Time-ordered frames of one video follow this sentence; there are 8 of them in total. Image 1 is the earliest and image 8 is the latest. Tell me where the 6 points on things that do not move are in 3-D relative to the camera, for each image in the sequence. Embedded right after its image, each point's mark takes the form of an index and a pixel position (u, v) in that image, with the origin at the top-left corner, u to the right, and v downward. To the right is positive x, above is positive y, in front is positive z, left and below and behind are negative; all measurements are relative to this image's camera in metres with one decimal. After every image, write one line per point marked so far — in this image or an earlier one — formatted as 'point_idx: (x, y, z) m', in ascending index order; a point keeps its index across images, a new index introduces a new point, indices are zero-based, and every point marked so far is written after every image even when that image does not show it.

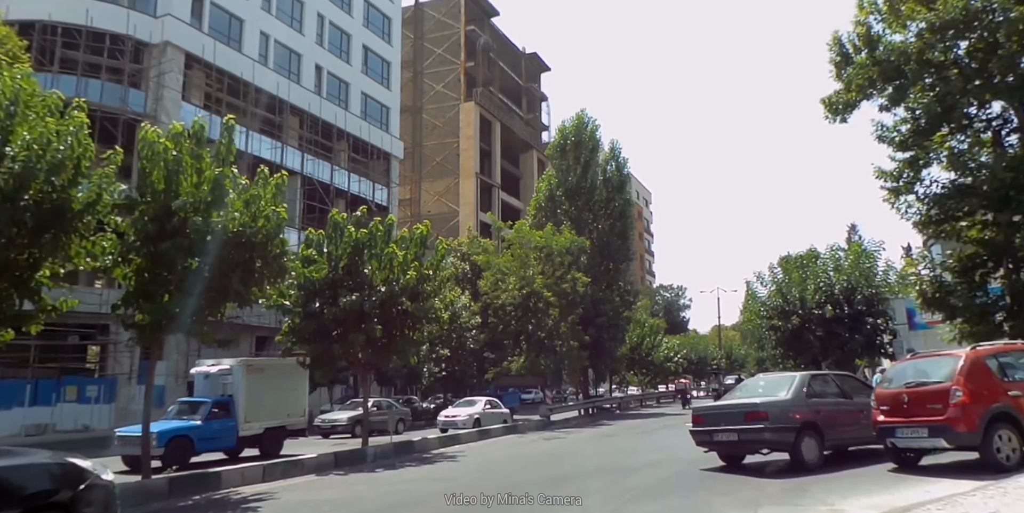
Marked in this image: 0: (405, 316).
0: (-2.8, -1.6, +18.5) m
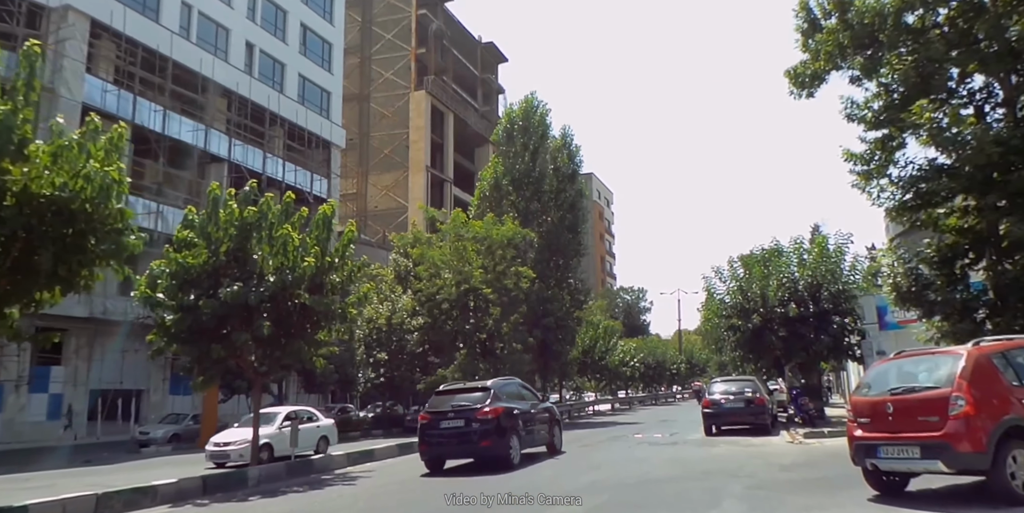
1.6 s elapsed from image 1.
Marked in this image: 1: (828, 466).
0: (-4.6, -1.3, +15.6) m
1: (+5.6, -3.8, +12.9) m
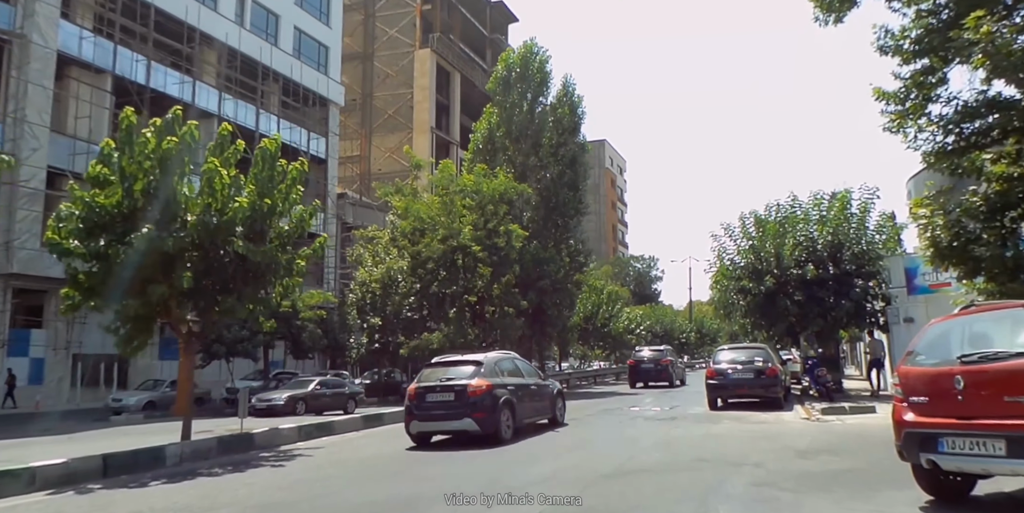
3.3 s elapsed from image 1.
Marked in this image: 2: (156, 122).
0: (-5.1, -0.2, +13.6) m
1: (+5.0, -2.9, +10.7) m
2: (-6.6, +2.5, +13.5) m
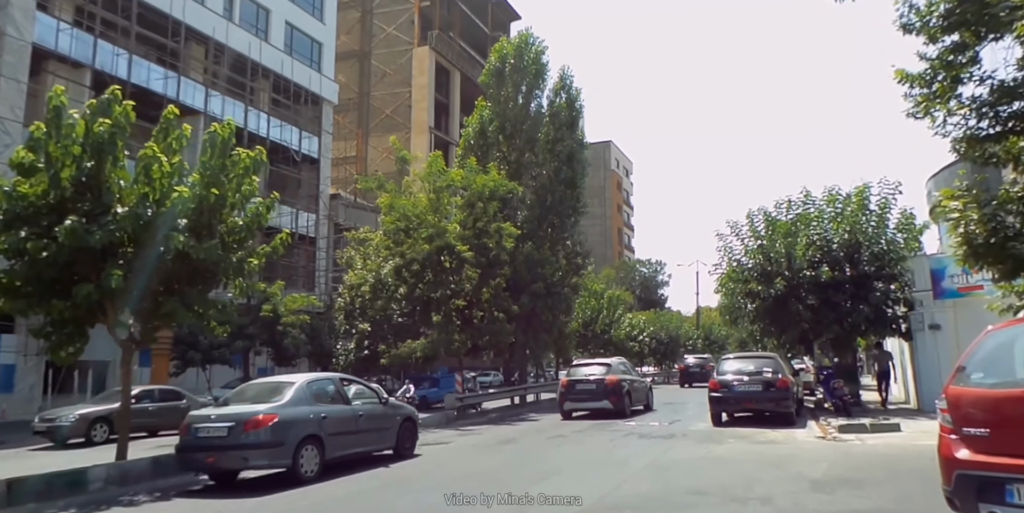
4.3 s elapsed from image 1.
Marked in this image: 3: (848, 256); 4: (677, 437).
0: (-5.5, -0.1, +12.1) m
1: (+4.6, -2.9, +9.1) m
2: (-7.0, +2.6, +12.0) m
3: (+9.2, 0.0, +19.8) m
4: (+3.1, -3.4, +13.6) m
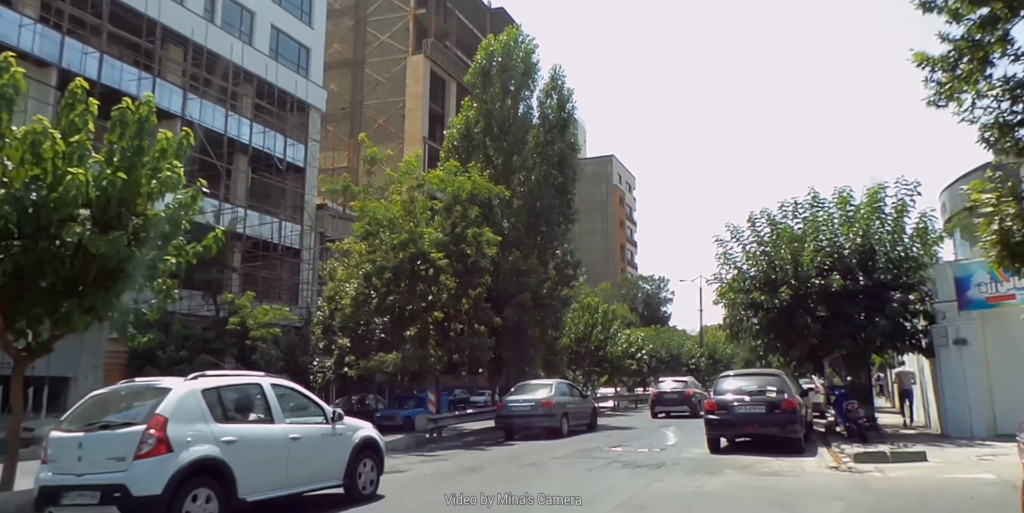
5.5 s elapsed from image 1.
0: (-6.1, -0.1, +10.3) m
1: (+3.9, -2.7, +7.2) m
2: (-7.6, +2.6, +10.3) m
3: (+8.7, -0.2, +17.9) m
4: (+2.5, -3.4, +11.7) m
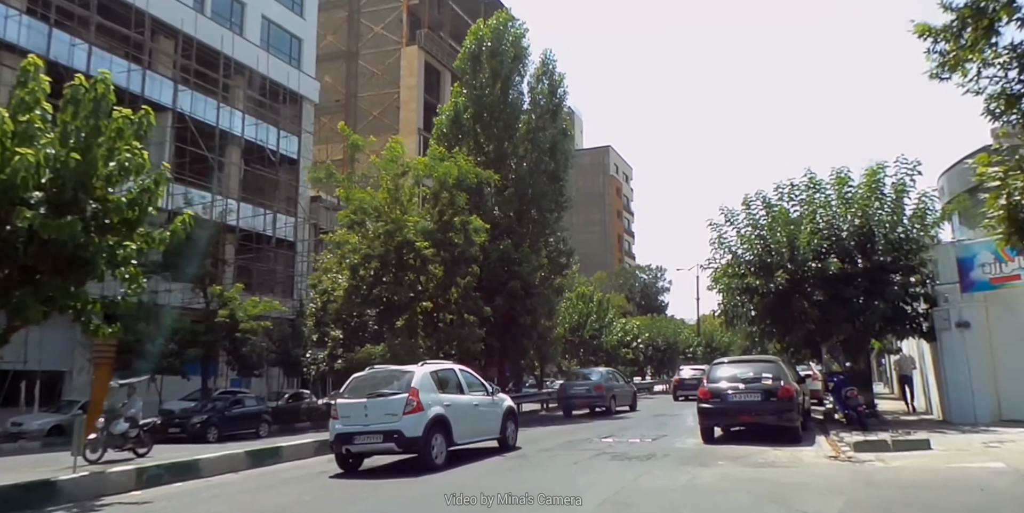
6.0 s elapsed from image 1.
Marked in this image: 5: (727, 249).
0: (-6.4, +0.1, +9.7) m
1: (+3.7, -2.5, +6.6) m
2: (-8.0, +2.8, +9.7) m
3: (+8.4, +0.2, +17.4) m
4: (+2.3, -3.1, +11.2) m
5: (+5.7, +0.2, +18.9) m
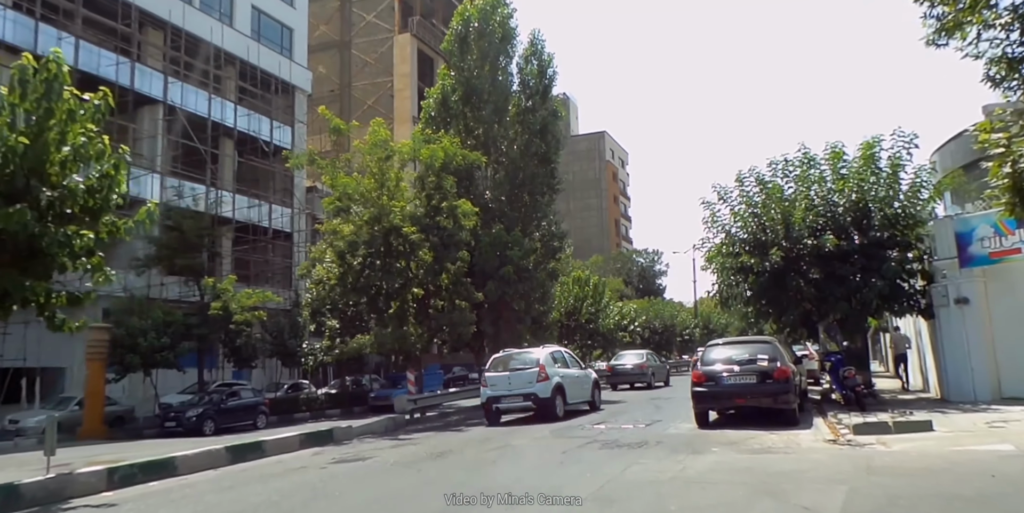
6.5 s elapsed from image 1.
0: (-6.7, +0.2, +9.2) m
1: (+3.5, -2.2, +6.2) m
2: (-8.3, +2.9, +9.2) m
3: (+8.1, +0.8, +16.9) m
4: (+2.0, -2.8, +10.8) m
5: (+5.4, +0.7, +18.5) m
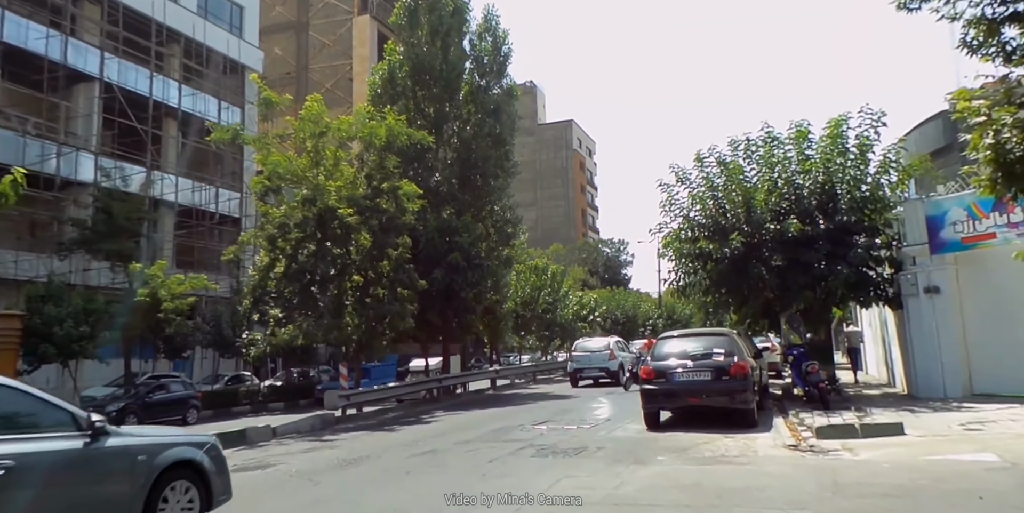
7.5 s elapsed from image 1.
0: (-7.6, +0.5, +7.6) m
1: (+2.6, -2.1, +5.0) m
2: (-9.2, +3.2, +7.4) m
3: (+6.8, +1.1, +15.8) m
4: (+1.0, -2.6, +9.5) m
5: (+4.0, +1.0, +17.3) m
